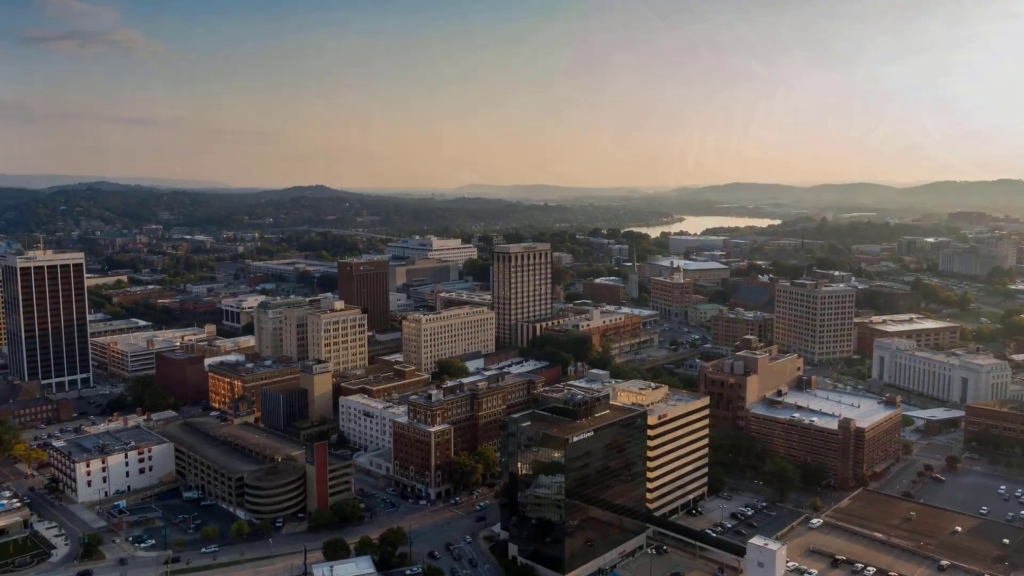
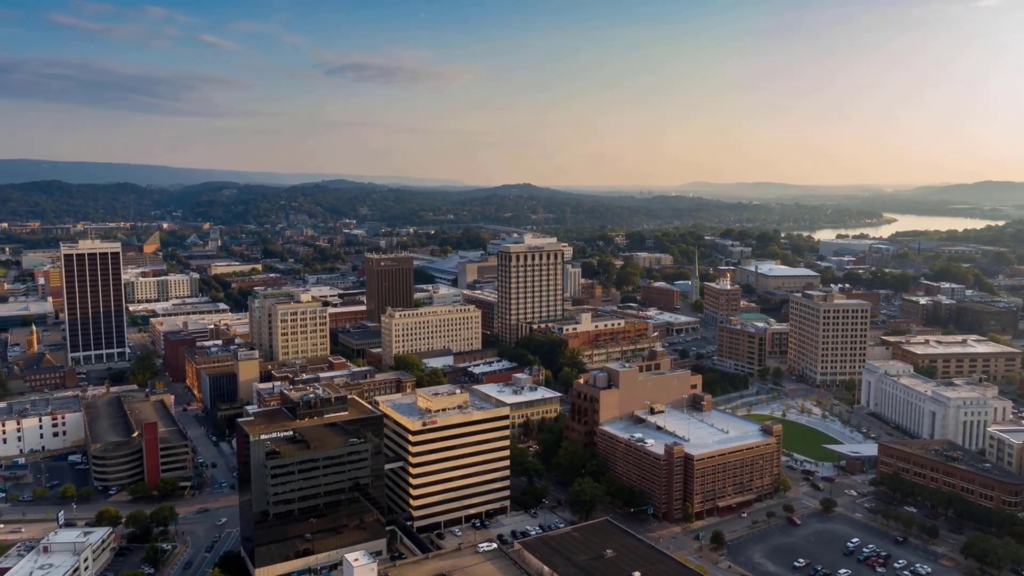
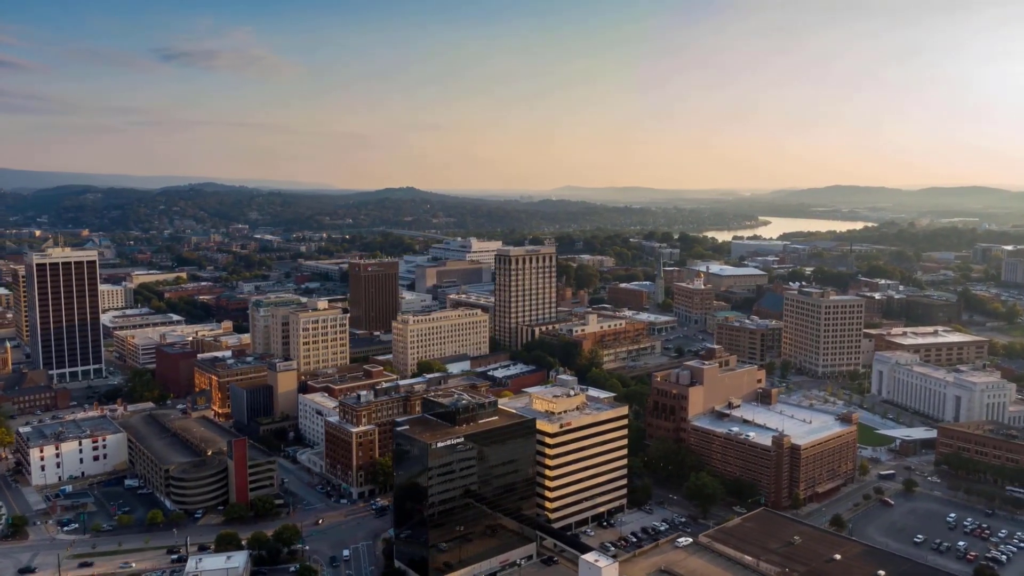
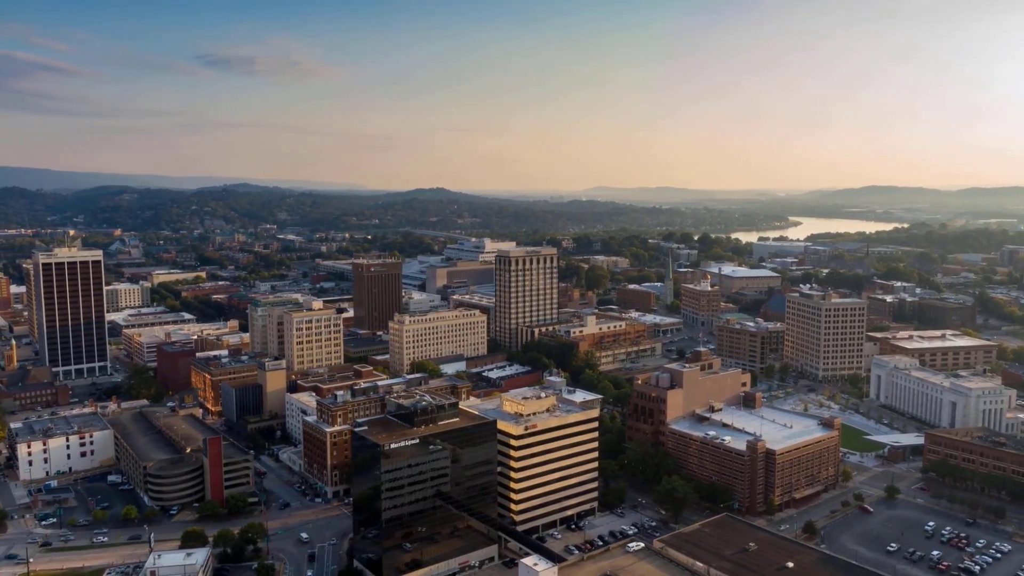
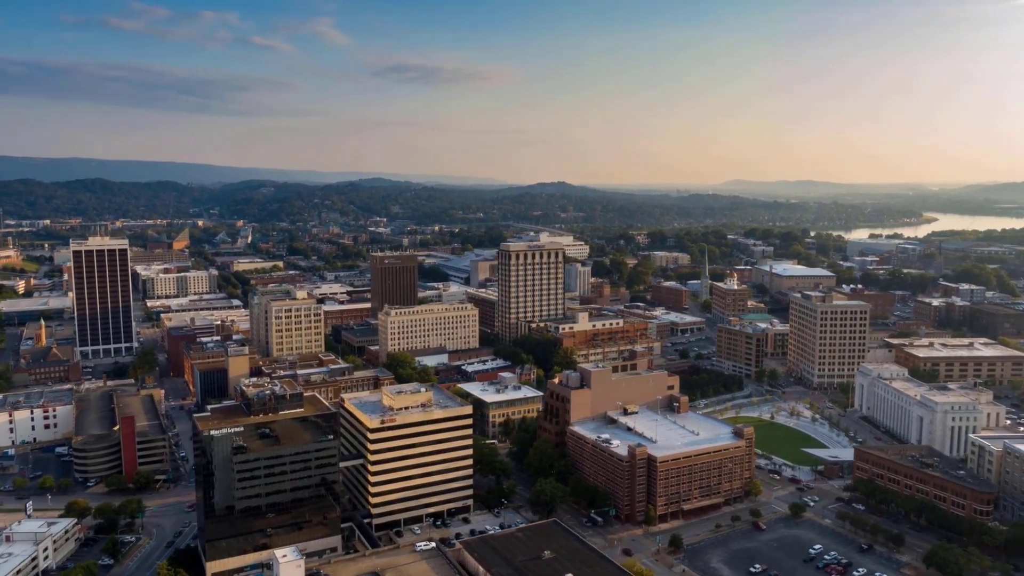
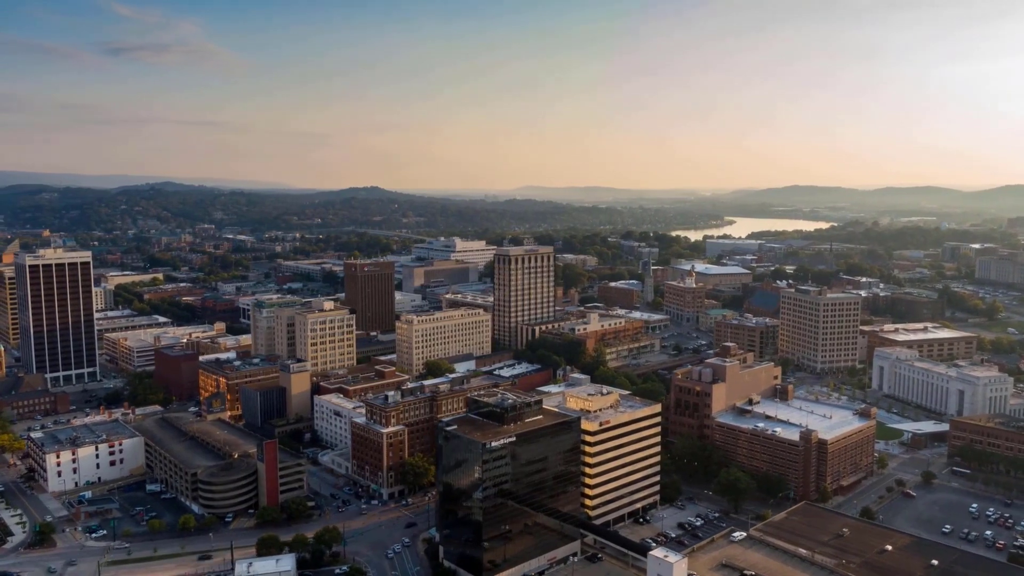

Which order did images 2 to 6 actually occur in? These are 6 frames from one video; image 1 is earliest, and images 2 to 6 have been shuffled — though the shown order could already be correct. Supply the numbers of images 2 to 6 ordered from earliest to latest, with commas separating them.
6, 3, 4, 2, 5
